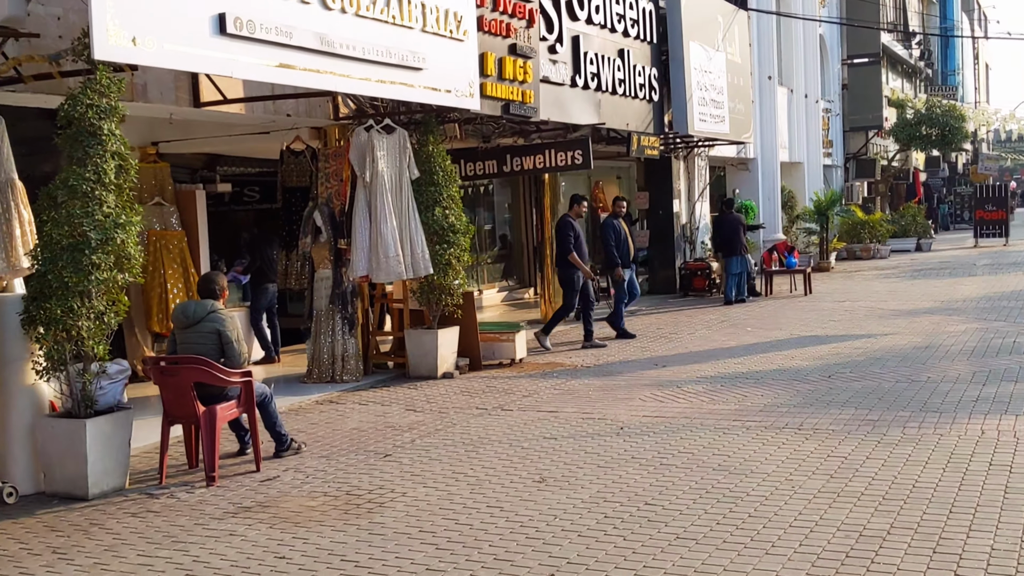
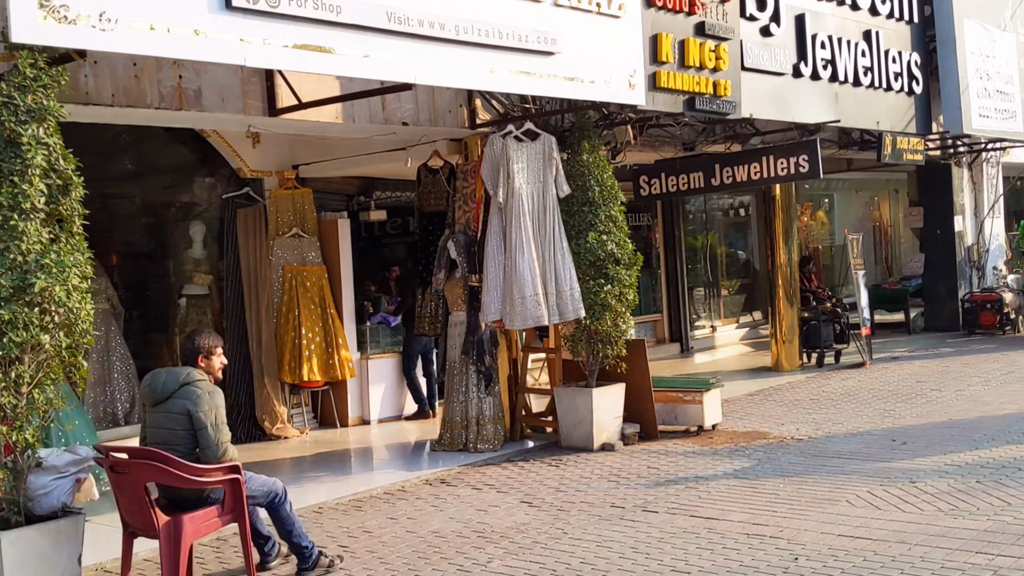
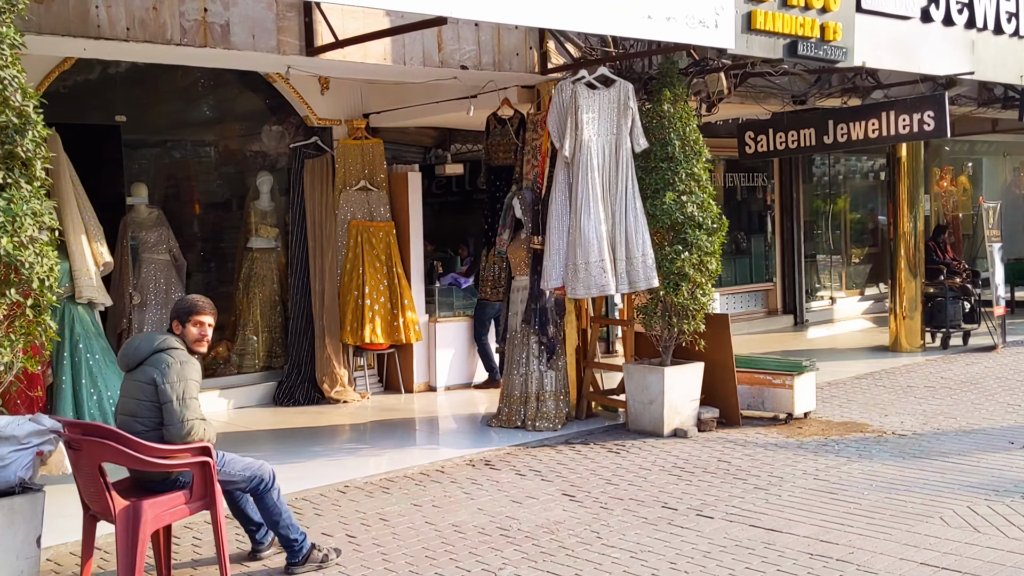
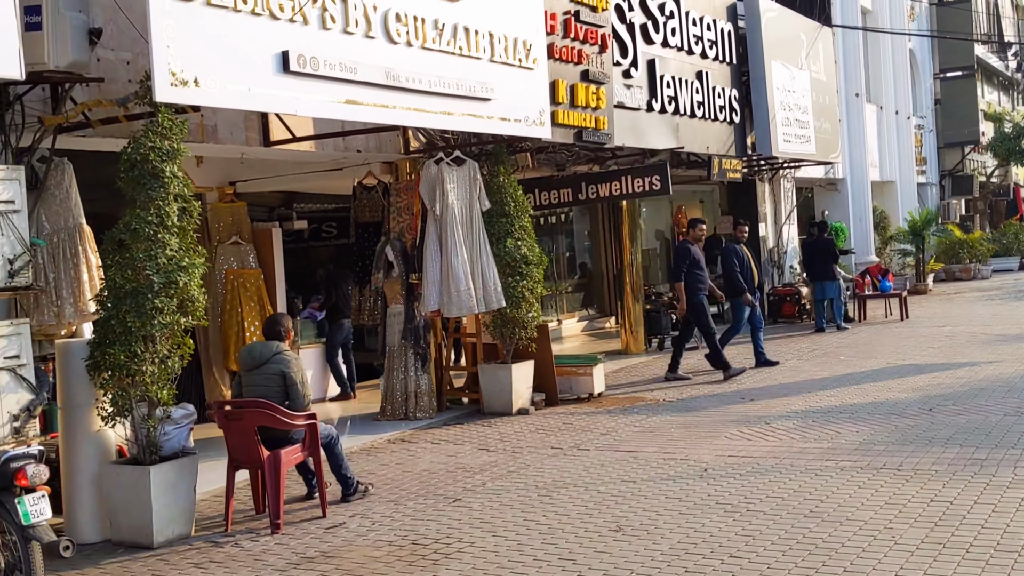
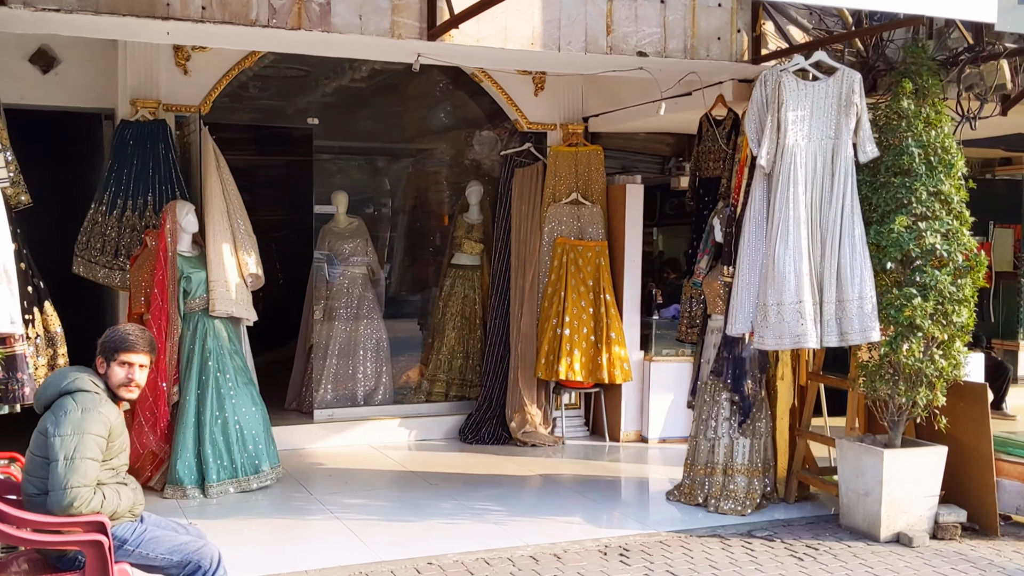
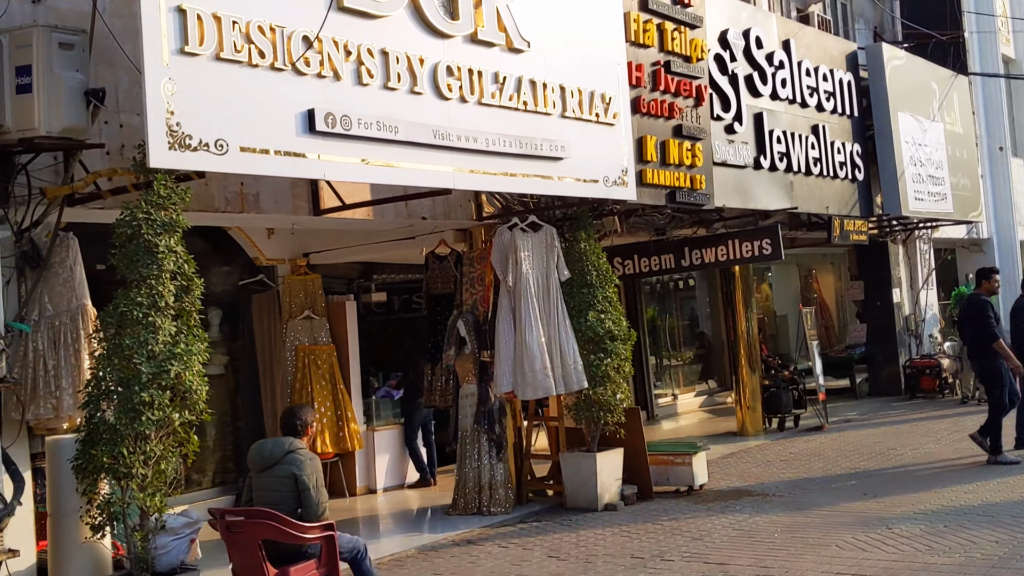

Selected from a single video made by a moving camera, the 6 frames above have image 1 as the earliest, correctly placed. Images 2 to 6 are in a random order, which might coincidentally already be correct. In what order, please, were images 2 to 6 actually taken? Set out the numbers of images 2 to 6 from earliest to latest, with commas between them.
4, 6, 2, 3, 5
